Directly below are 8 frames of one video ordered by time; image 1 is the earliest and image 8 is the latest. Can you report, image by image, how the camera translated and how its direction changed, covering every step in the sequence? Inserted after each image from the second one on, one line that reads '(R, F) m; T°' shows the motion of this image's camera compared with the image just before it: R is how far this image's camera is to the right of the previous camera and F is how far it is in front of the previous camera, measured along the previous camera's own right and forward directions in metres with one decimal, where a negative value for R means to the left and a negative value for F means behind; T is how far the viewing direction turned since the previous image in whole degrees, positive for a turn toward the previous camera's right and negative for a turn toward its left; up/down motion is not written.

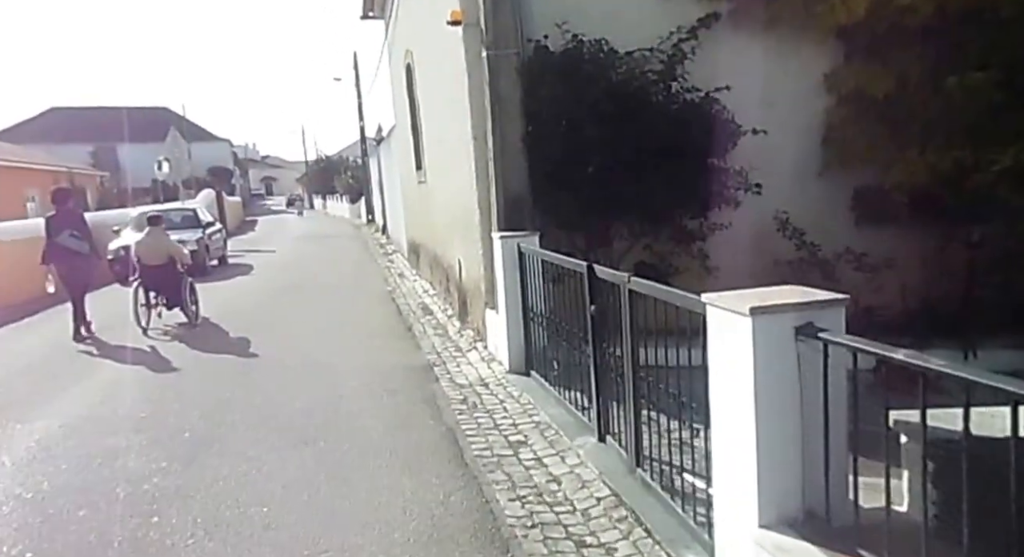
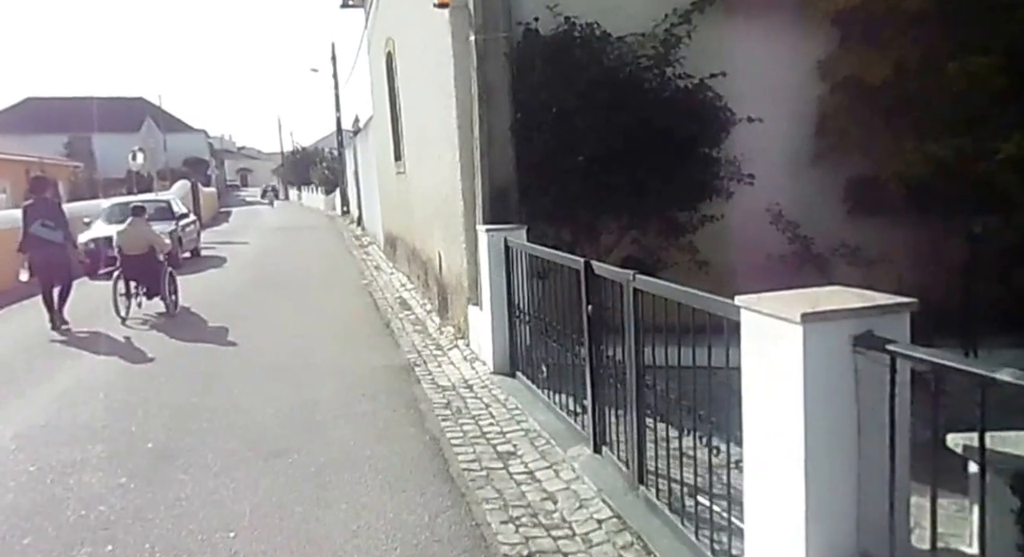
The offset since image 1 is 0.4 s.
(-0.1, +0.4) m; +2°
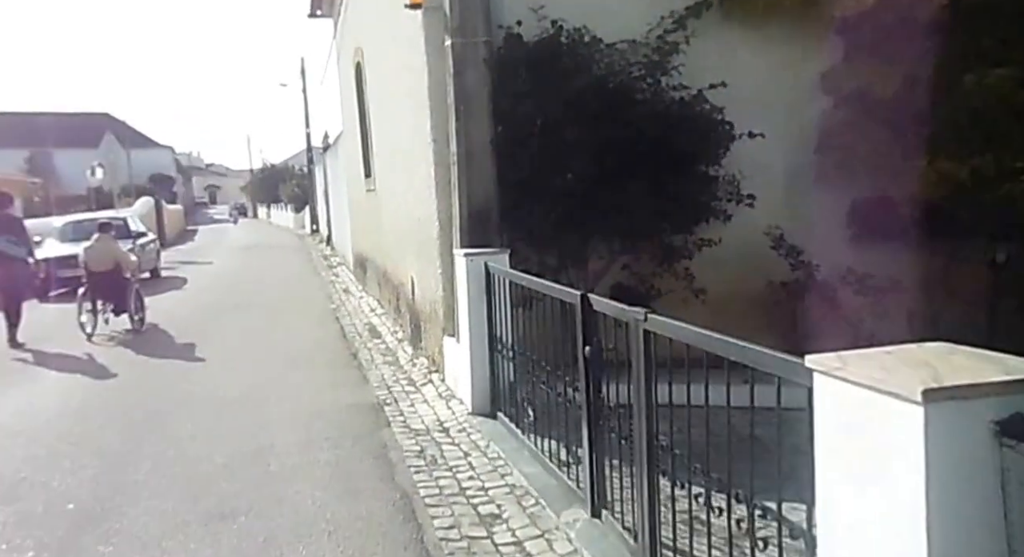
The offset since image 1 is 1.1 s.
(-0.1, +0.7) m; +2°
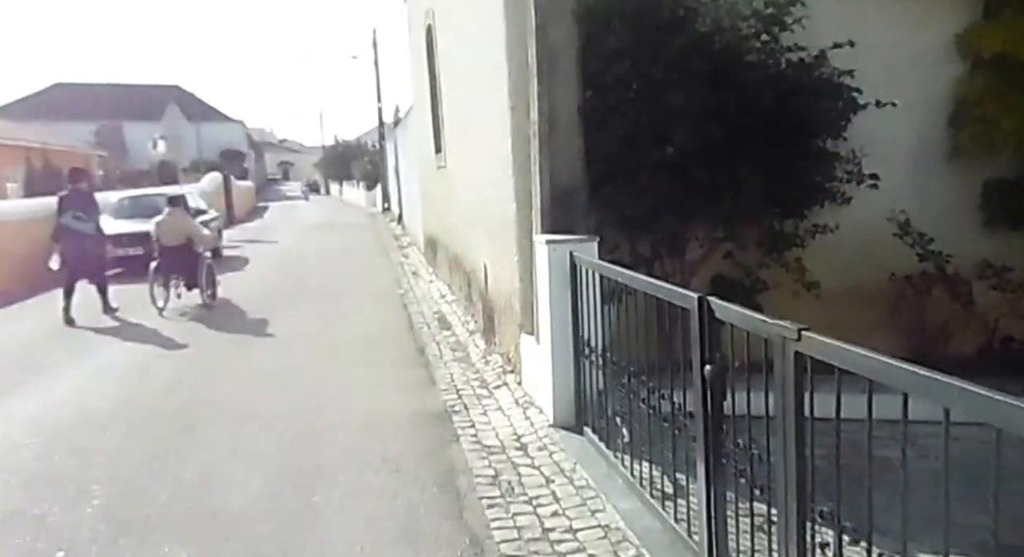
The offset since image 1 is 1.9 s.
(-0.2, +0.9) m; -5°
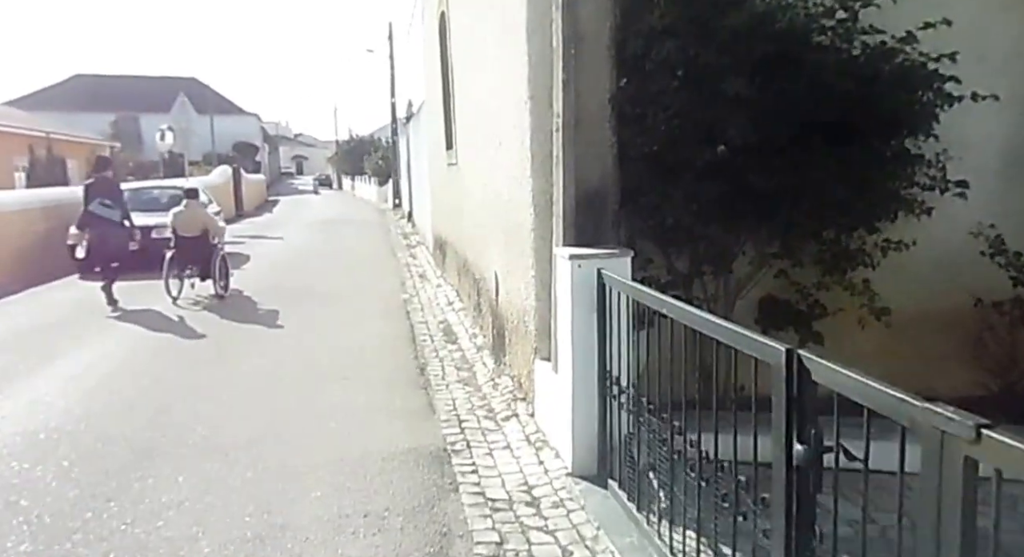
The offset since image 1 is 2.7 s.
(0.0, +0.9) m; -1°
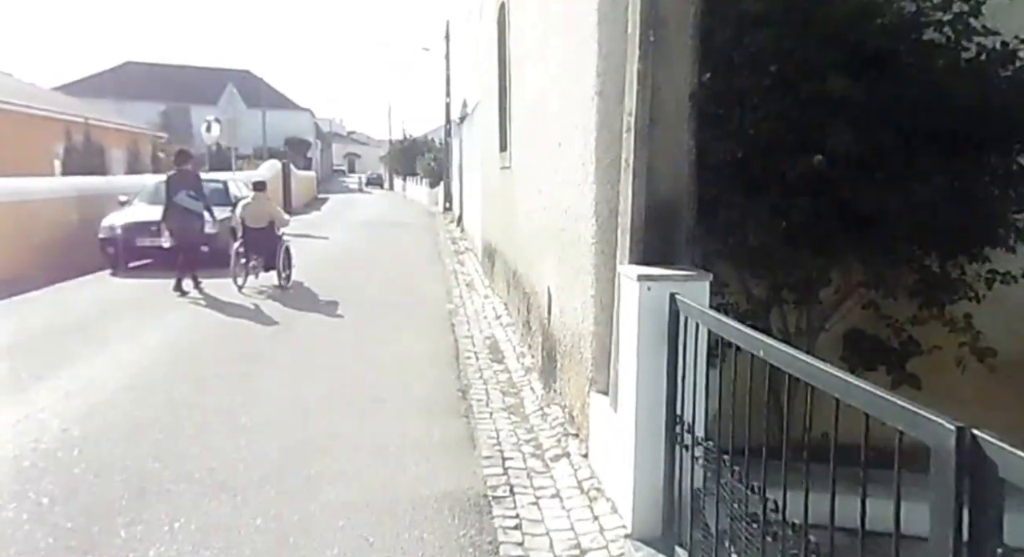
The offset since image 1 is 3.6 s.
(-0.1, +0.7) m; -4°
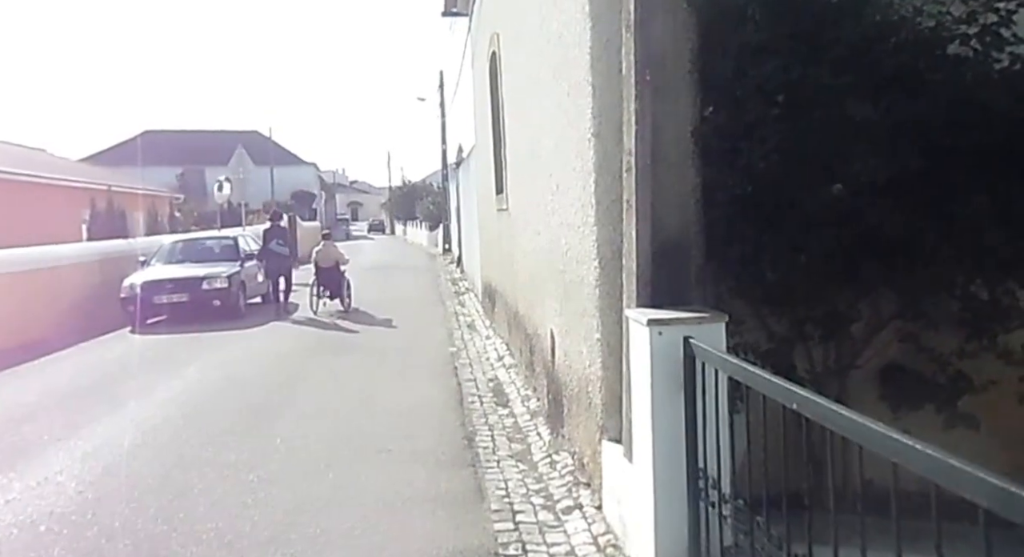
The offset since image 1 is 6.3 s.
(0.0, +0.2) m; 0°
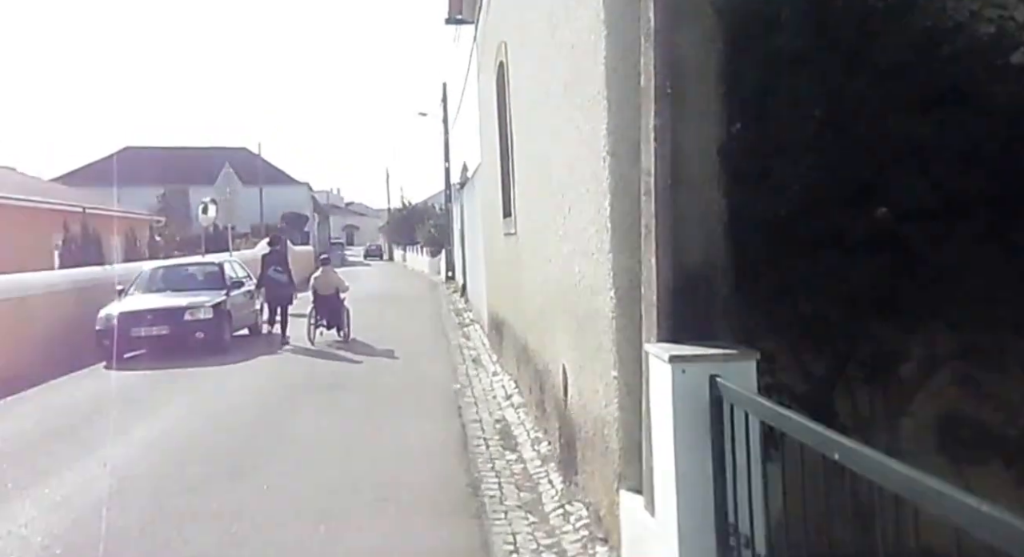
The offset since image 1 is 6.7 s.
(0.0, +0.4) m; -1°
